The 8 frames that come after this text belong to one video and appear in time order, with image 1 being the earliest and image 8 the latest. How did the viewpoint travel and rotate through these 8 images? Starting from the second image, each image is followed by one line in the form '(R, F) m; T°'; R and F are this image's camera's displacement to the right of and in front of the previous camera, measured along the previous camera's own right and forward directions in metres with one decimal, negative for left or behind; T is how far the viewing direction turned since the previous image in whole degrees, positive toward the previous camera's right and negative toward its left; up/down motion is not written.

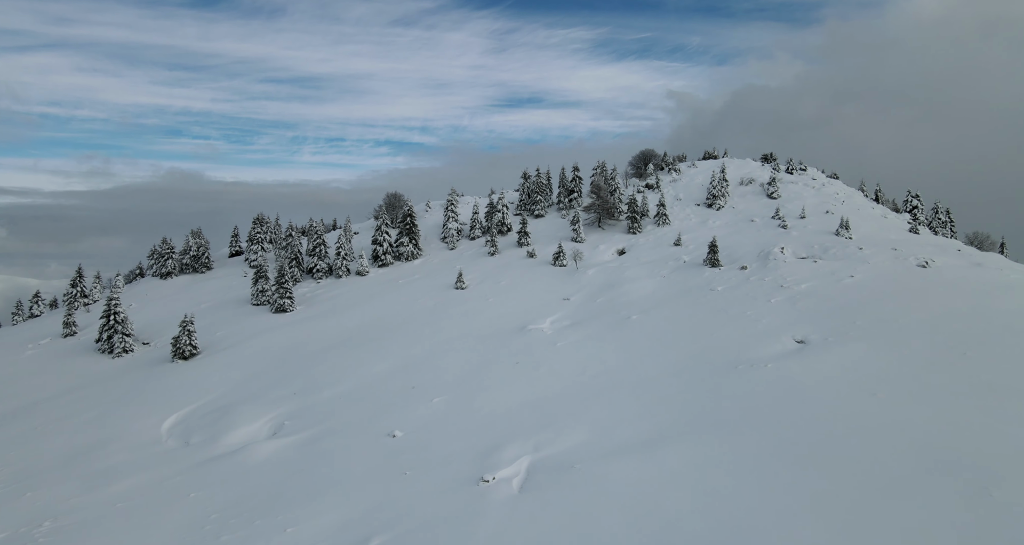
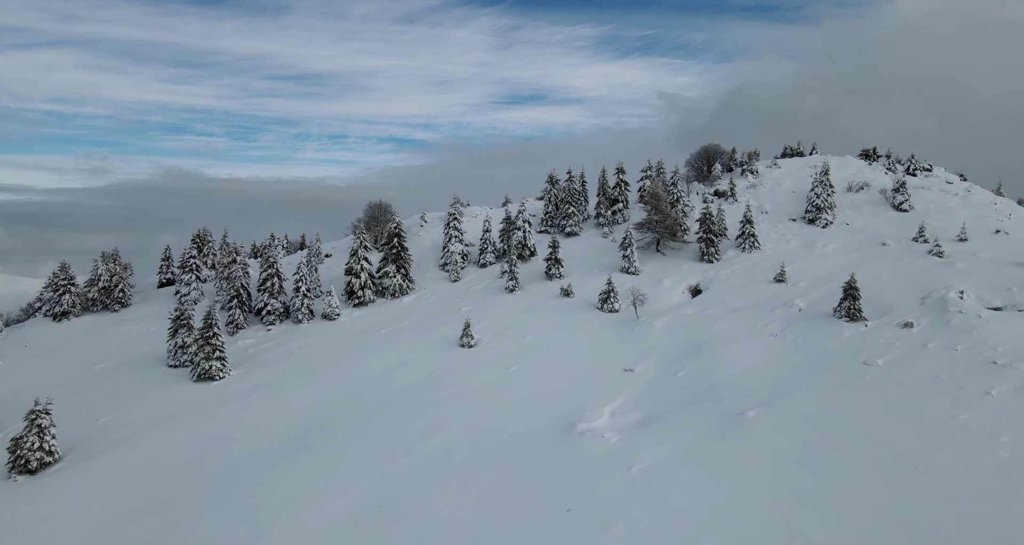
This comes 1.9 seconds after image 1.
(-2.1, +26.2) m; 0°
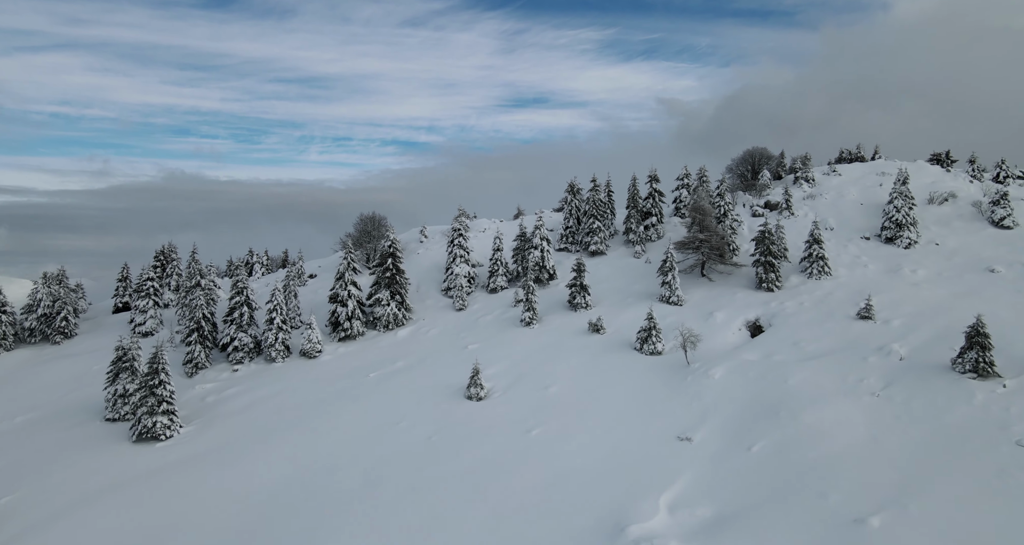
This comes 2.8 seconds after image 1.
(-1.1, +11.6) m; 0°
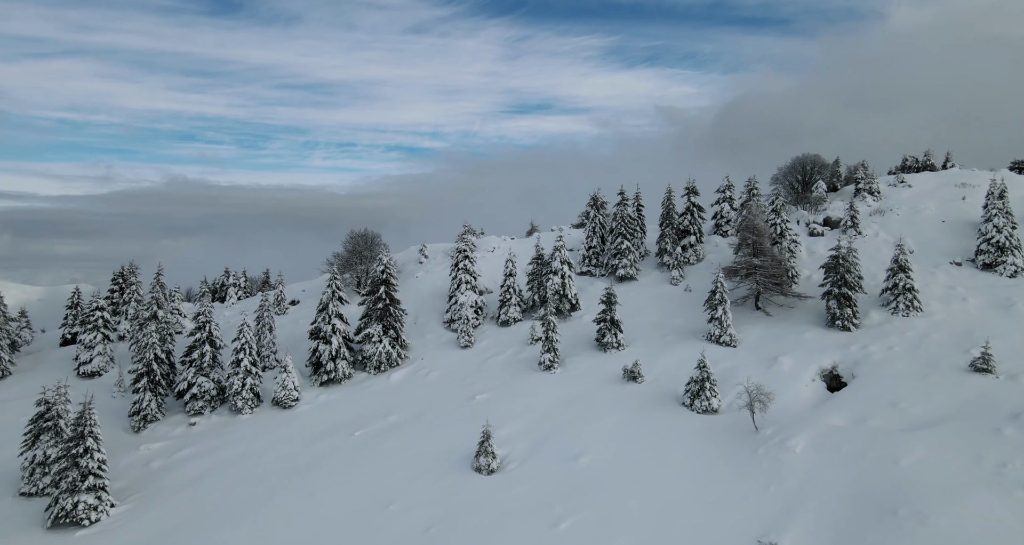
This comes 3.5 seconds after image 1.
(-0.9, +9.9) m; 0°
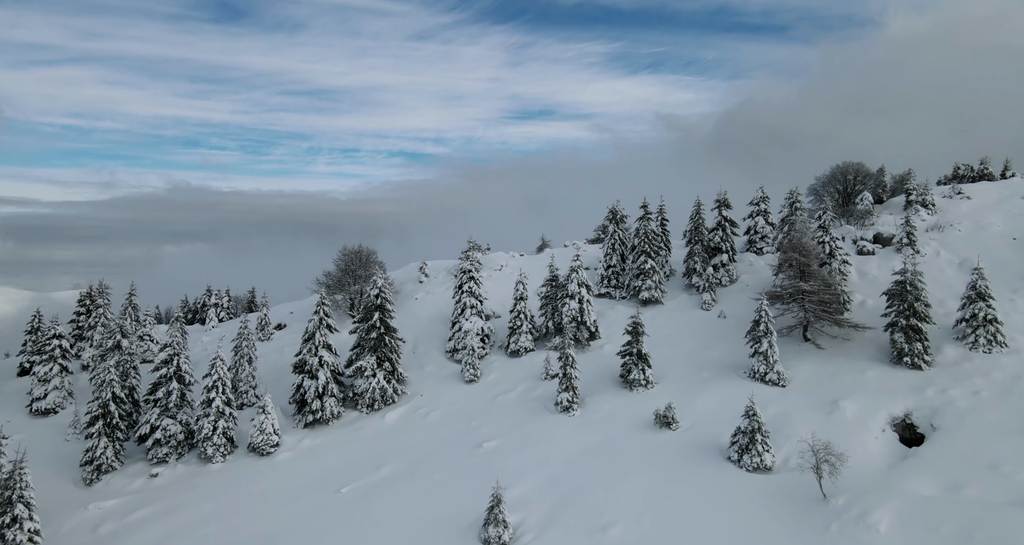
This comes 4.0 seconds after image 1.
(-0.6, +6.3) m; 0°
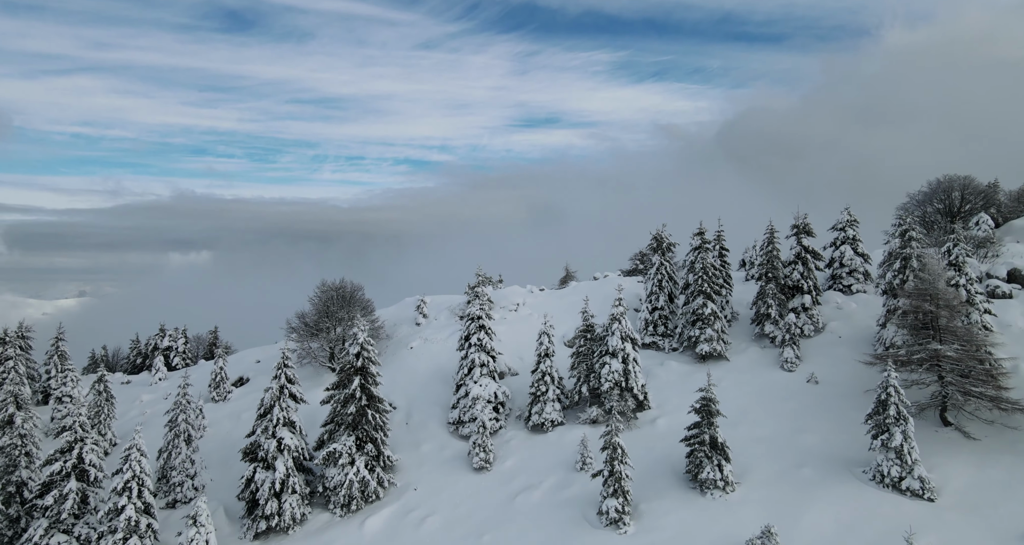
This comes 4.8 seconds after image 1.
(-0.9, +11.6) m; 0°
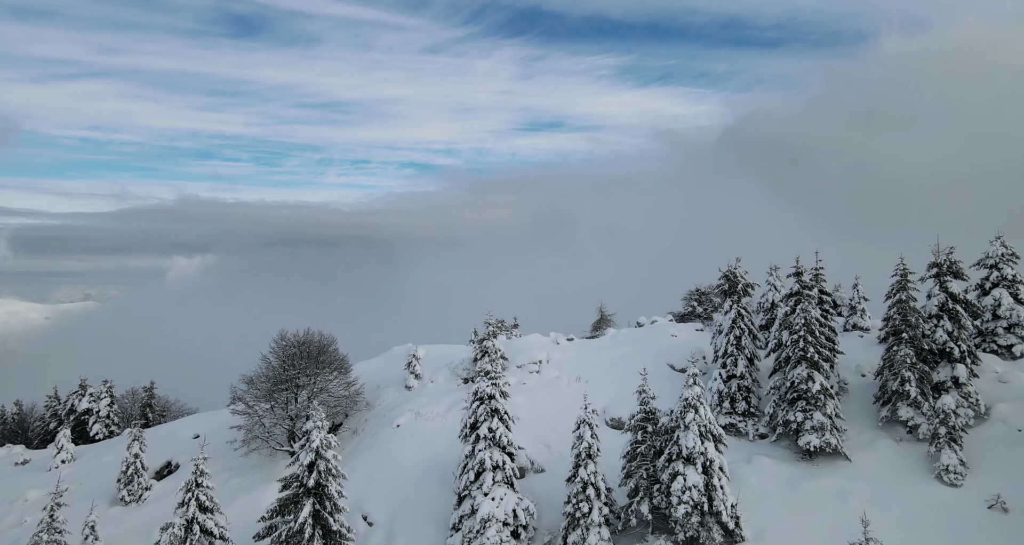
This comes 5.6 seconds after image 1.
(-0.8, +12.1) m; 0°
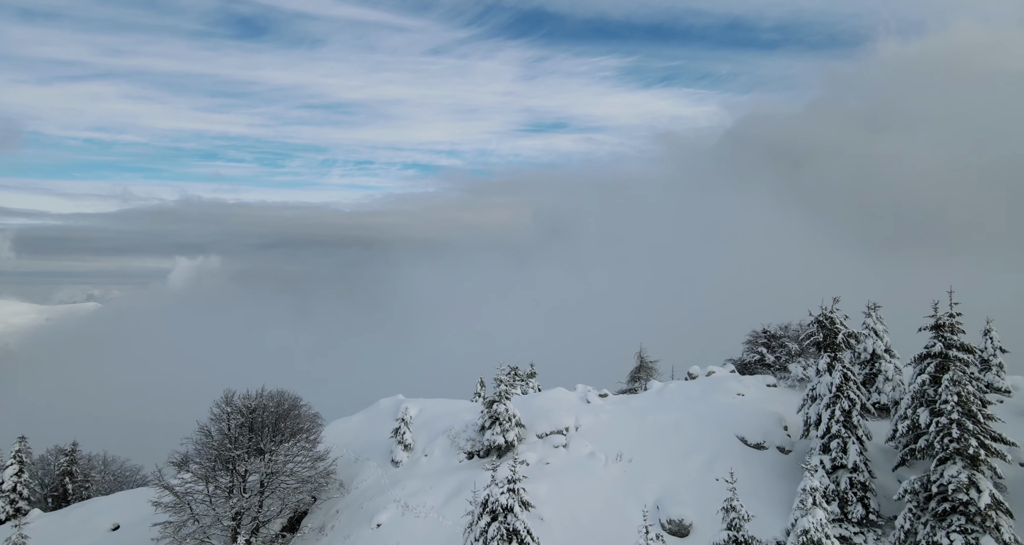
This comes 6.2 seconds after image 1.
(-0.6, +8.9) m; 0°
